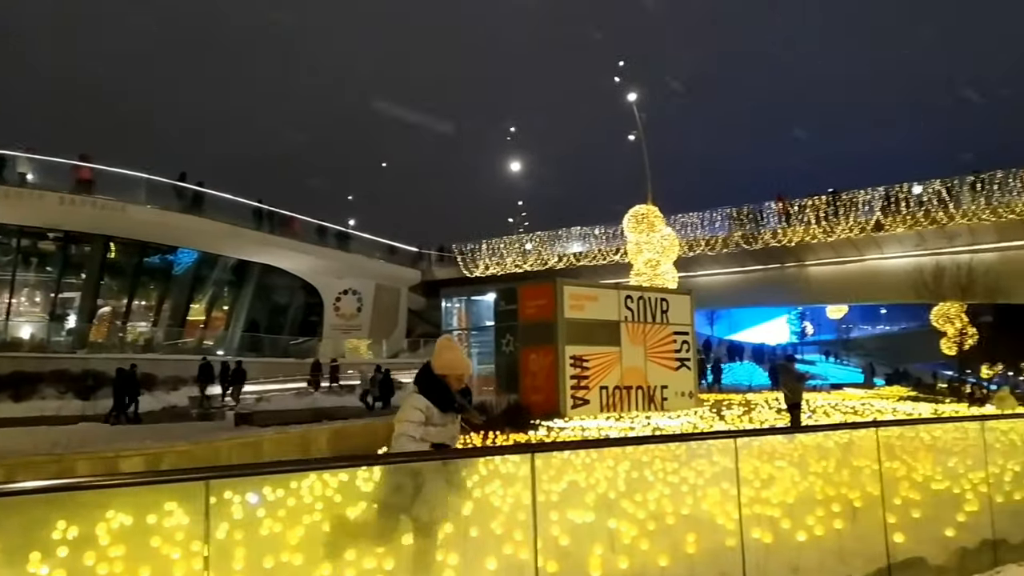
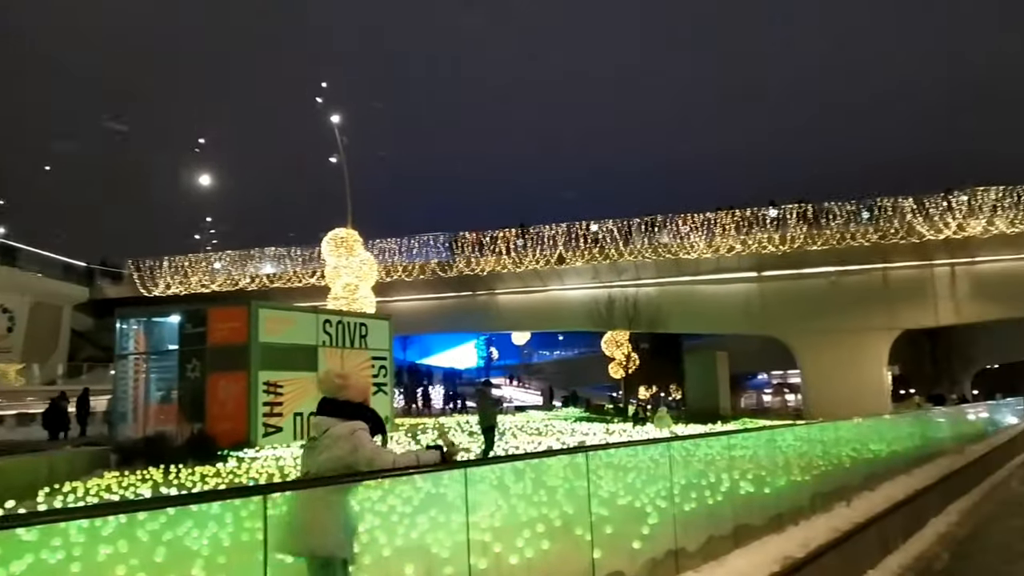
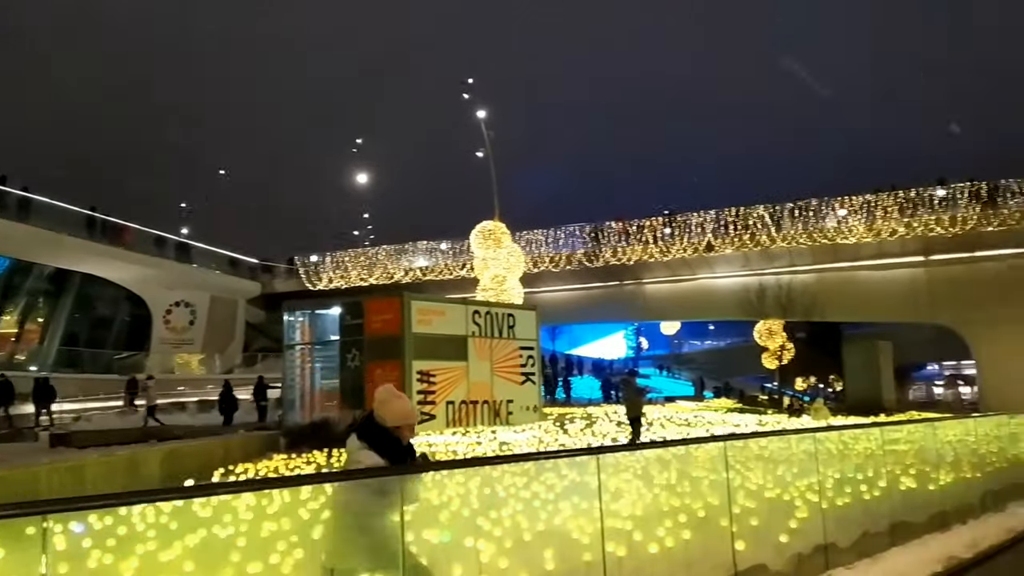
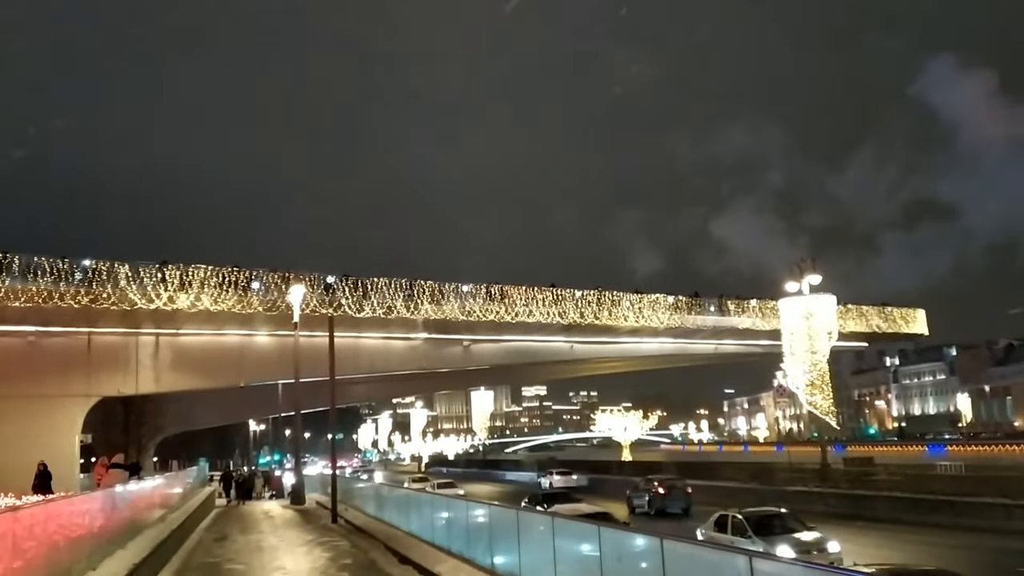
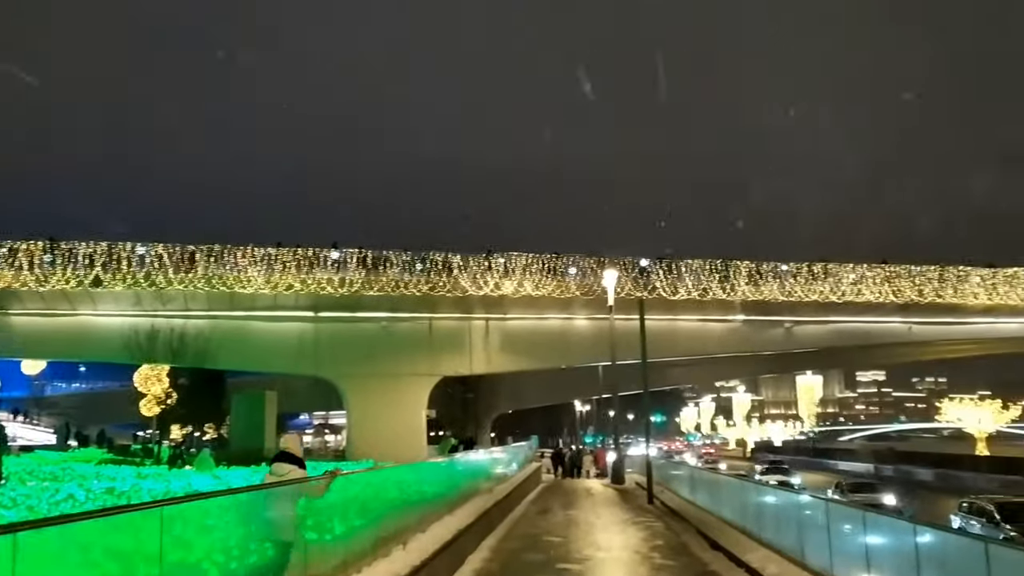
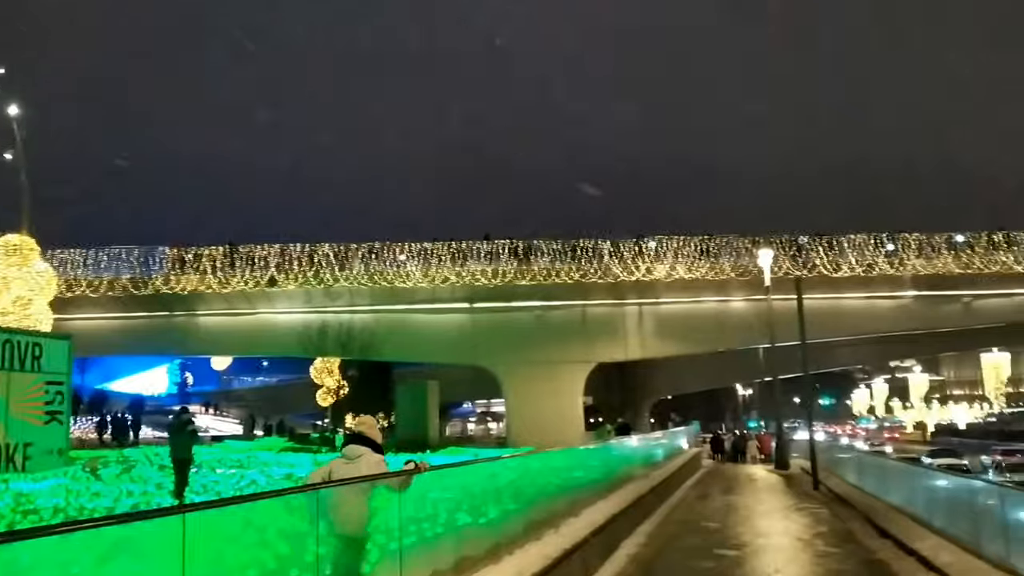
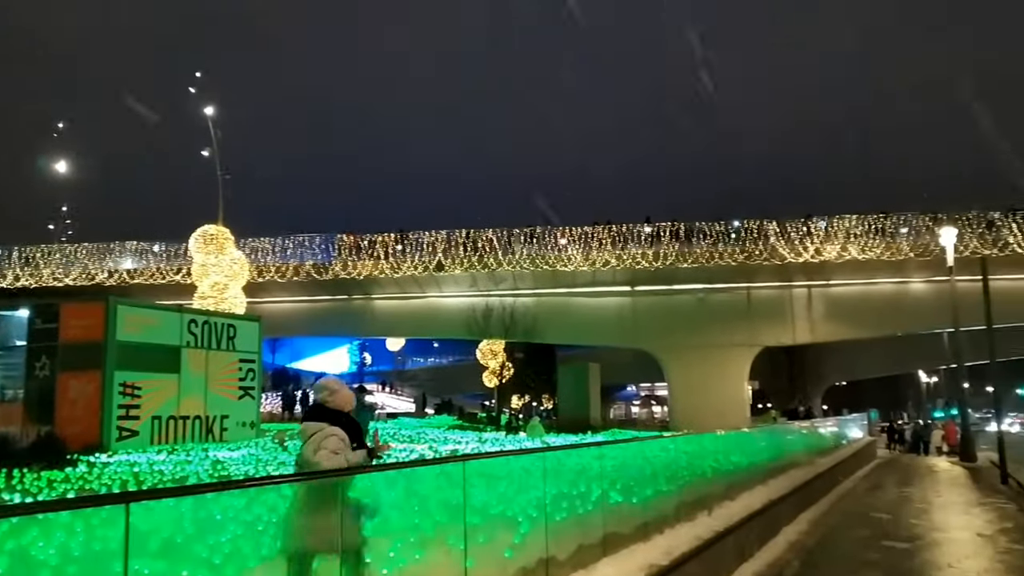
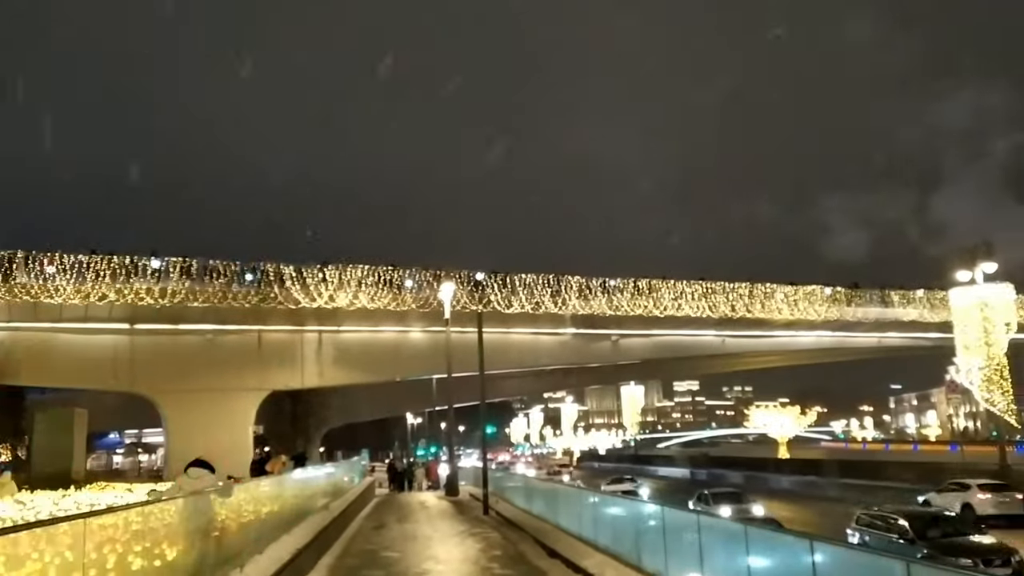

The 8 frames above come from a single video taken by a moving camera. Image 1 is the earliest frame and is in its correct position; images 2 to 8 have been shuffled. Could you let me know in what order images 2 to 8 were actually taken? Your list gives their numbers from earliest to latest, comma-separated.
3, 2, 7, 6, 5, 8, 4
